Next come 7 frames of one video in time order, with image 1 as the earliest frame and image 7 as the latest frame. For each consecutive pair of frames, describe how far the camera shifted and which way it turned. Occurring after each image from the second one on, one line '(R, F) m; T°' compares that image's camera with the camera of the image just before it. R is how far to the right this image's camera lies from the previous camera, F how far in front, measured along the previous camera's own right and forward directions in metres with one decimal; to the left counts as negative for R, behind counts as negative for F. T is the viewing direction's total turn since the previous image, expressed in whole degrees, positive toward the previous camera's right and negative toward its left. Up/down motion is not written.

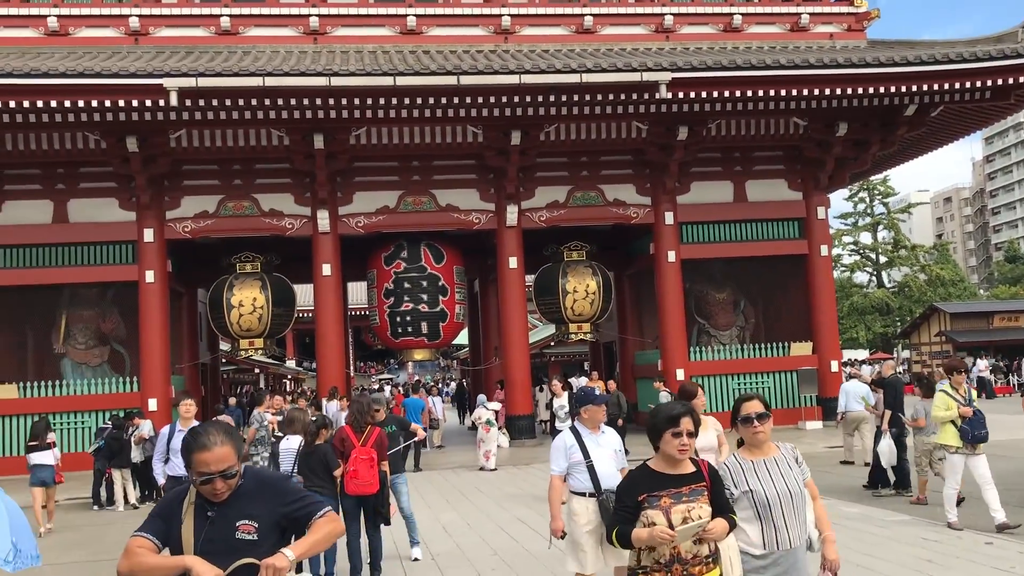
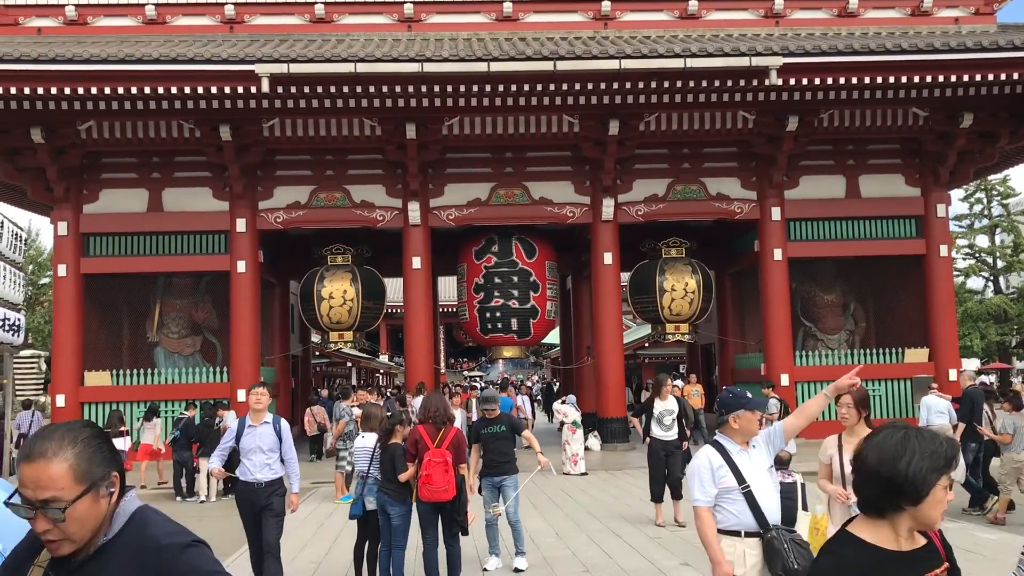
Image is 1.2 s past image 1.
(0.0, +0.6) m; -5°
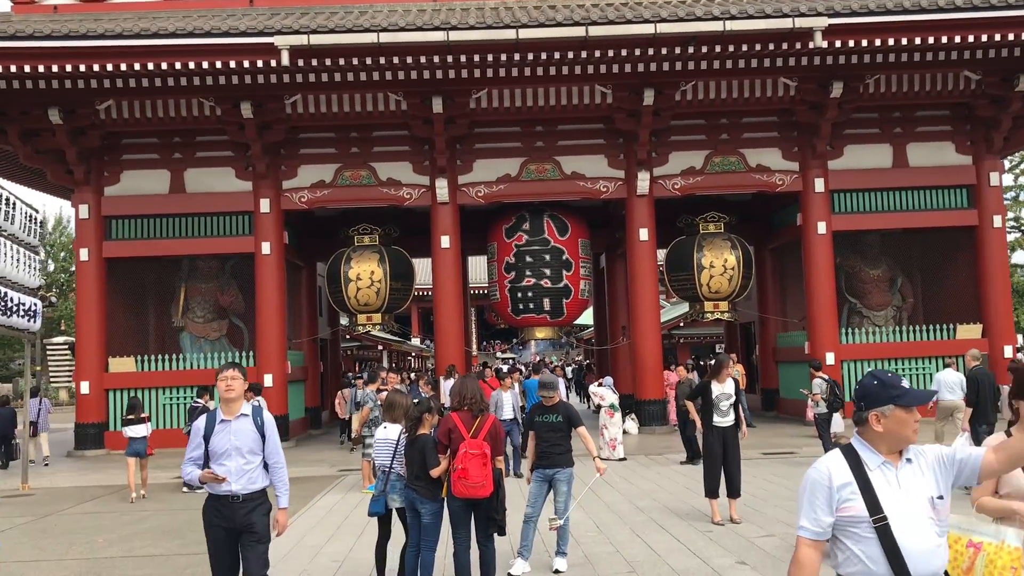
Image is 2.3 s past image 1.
(0.0, +0.5) m; -2°
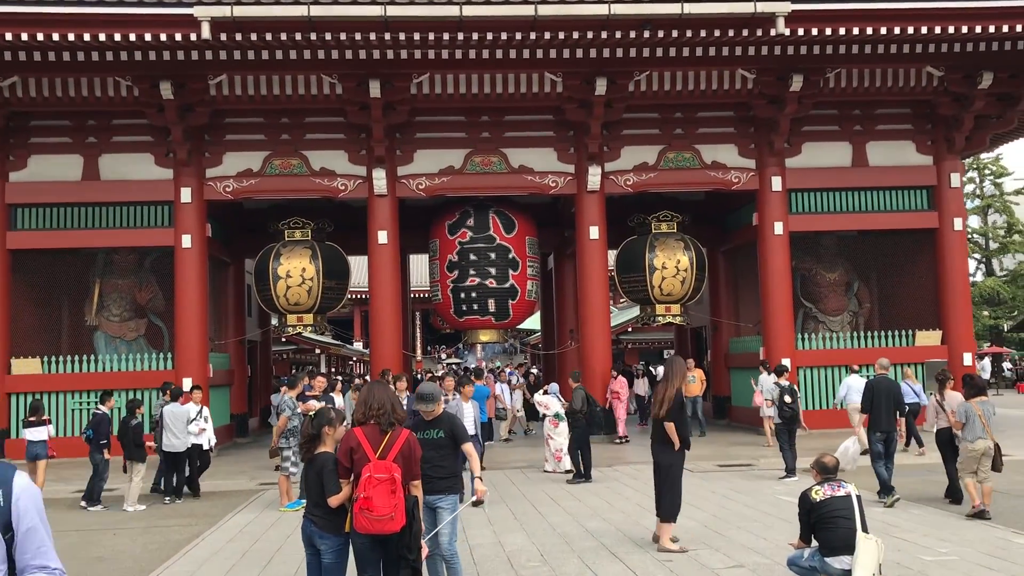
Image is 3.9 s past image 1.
(+0.1, +0.9) m; +3°
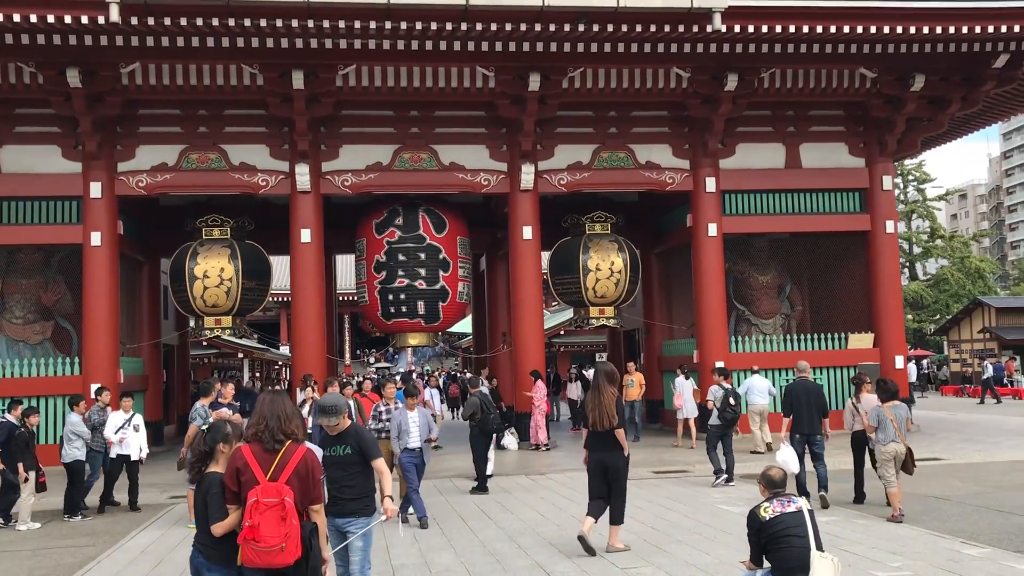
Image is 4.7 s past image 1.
(0.0, +0.5) m; +4°
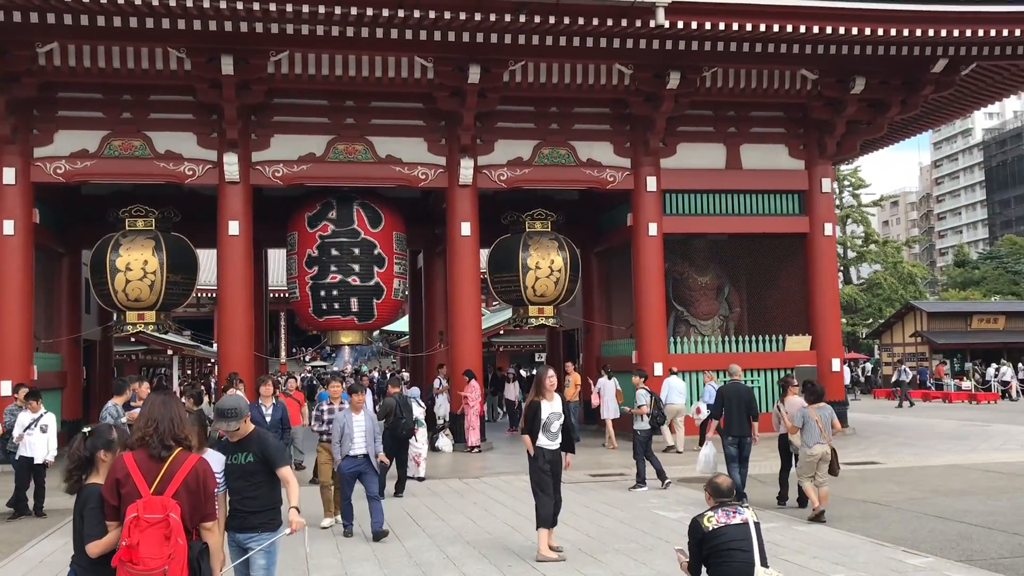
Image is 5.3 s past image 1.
(+0.1, +0.3) m; +3°
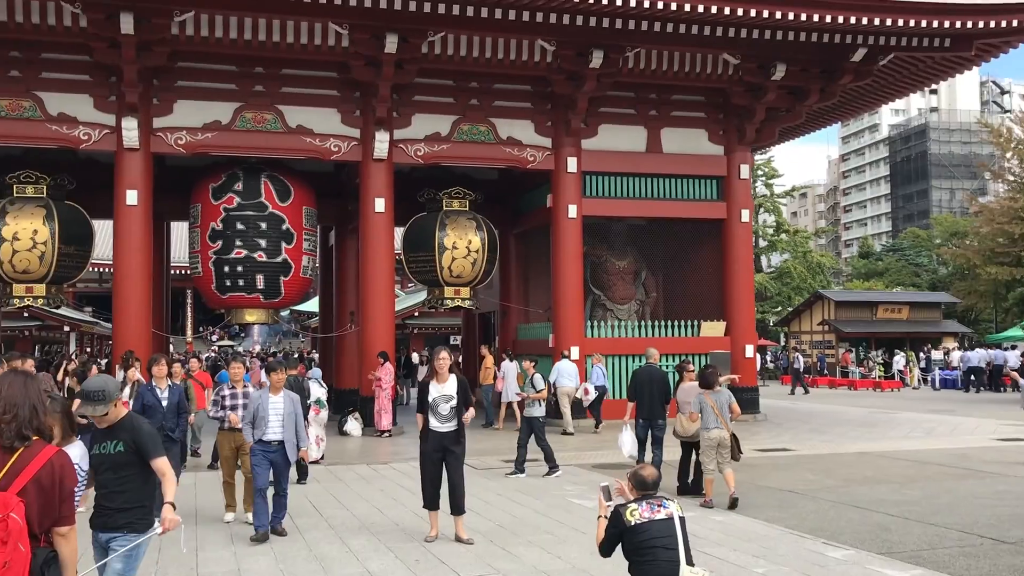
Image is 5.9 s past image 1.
(0.0, +0.3) m; +5°
